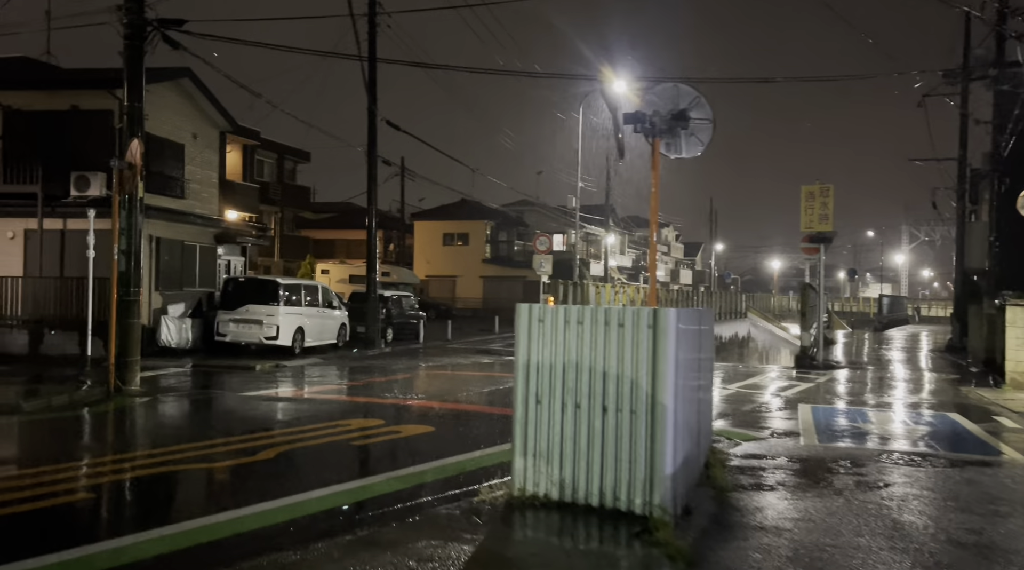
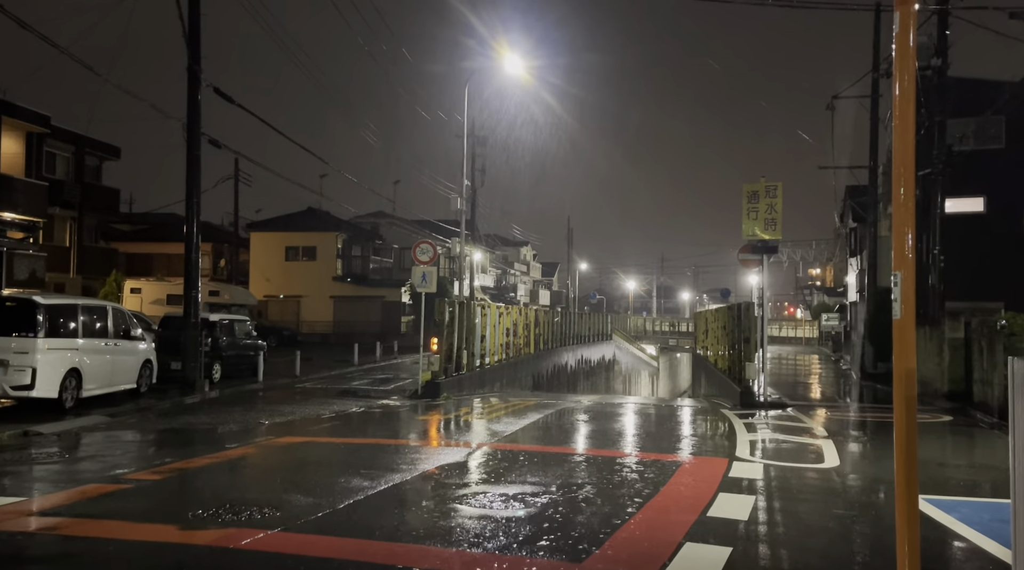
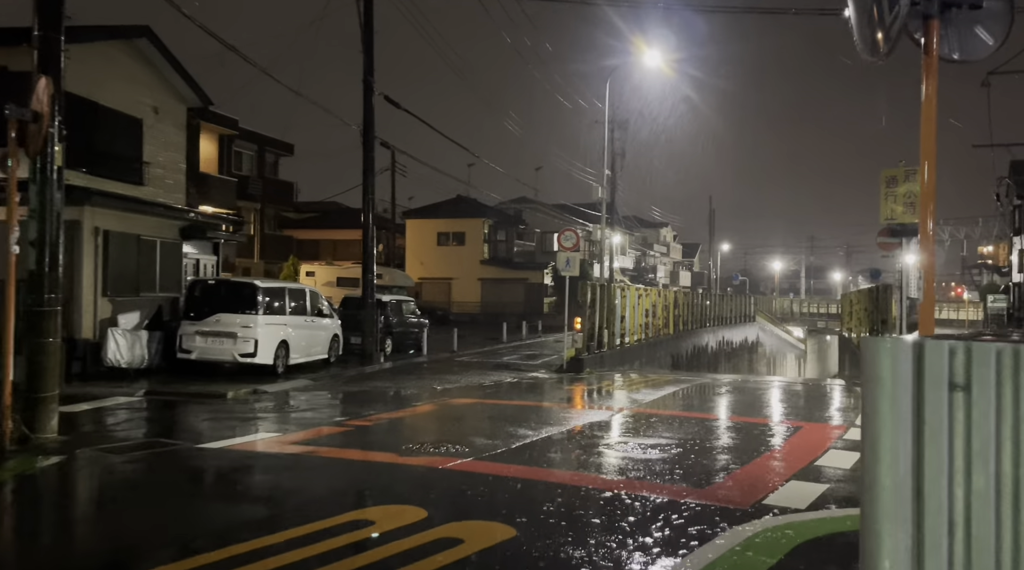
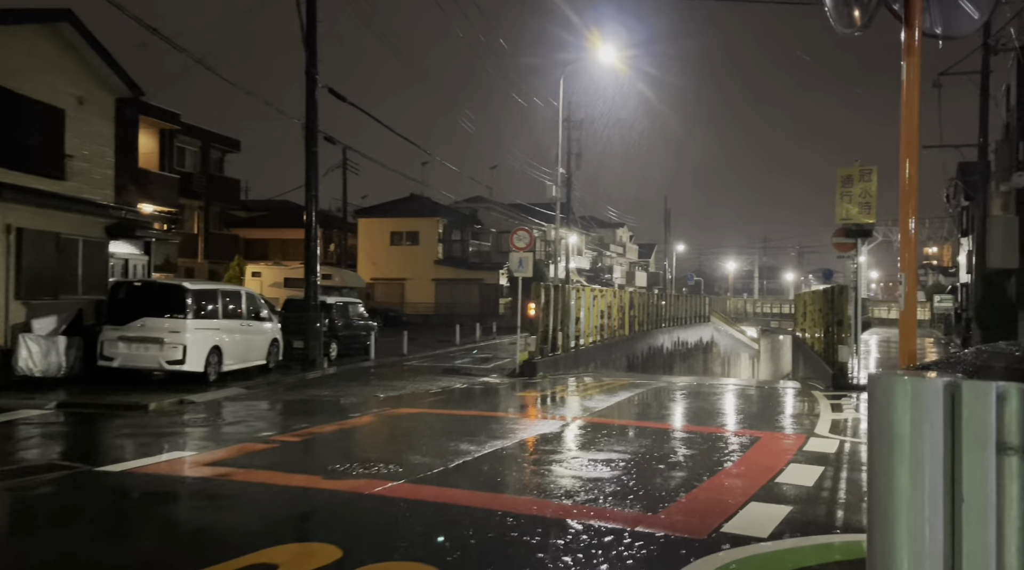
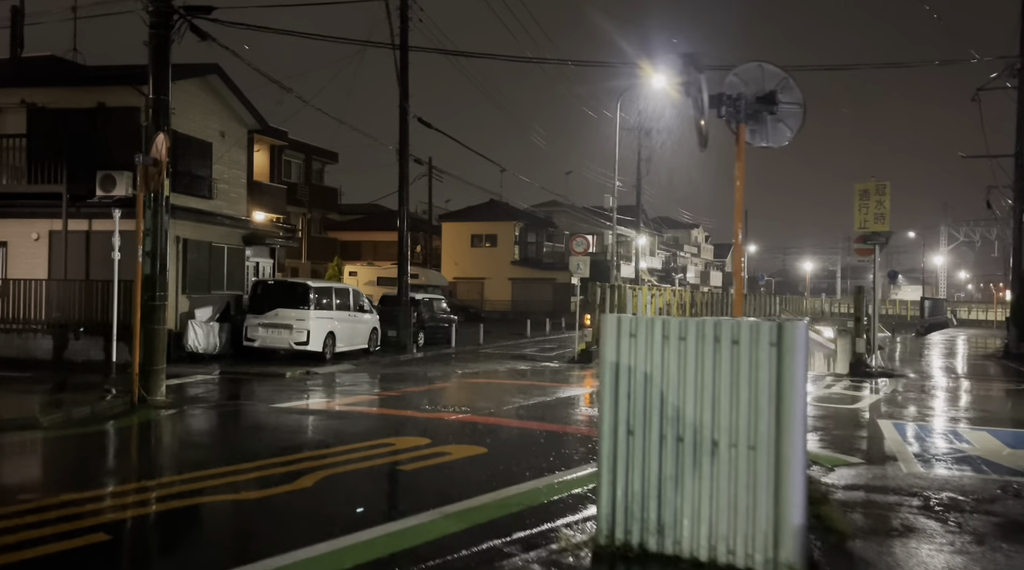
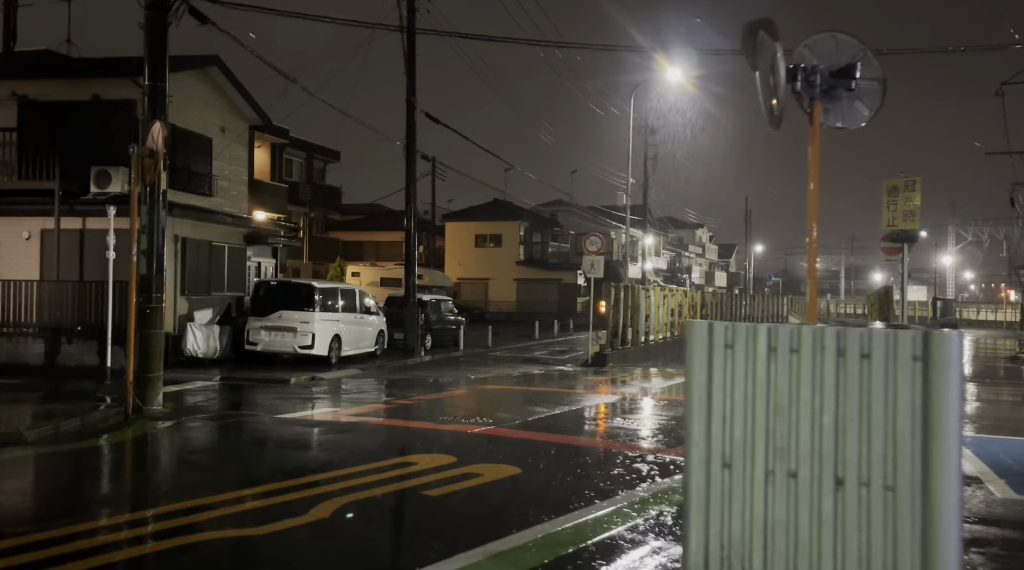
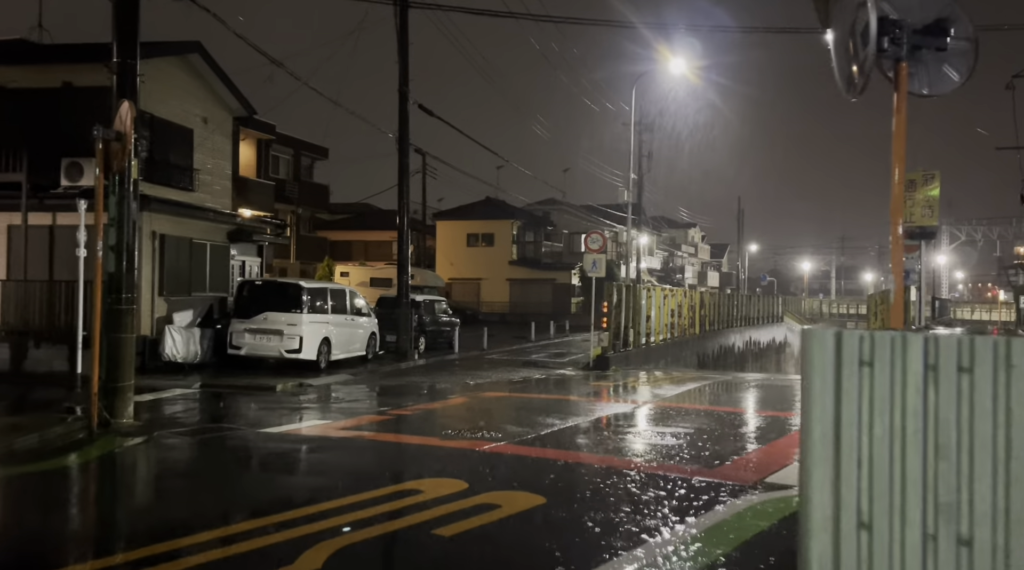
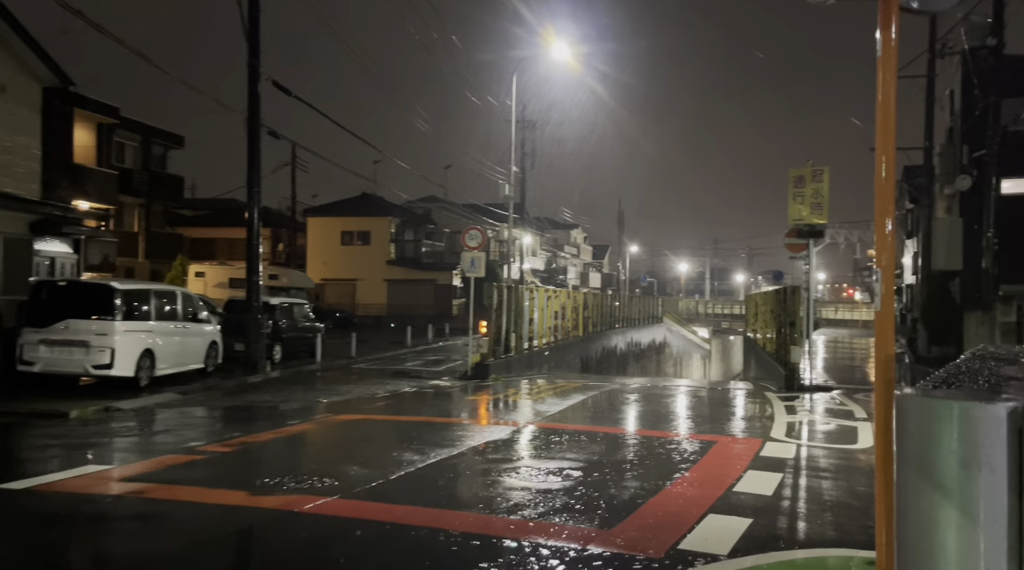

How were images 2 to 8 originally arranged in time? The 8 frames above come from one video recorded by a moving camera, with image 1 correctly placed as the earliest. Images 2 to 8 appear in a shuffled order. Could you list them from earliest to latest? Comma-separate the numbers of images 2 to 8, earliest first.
5, 6, 7, 3, 4, 8, 2
